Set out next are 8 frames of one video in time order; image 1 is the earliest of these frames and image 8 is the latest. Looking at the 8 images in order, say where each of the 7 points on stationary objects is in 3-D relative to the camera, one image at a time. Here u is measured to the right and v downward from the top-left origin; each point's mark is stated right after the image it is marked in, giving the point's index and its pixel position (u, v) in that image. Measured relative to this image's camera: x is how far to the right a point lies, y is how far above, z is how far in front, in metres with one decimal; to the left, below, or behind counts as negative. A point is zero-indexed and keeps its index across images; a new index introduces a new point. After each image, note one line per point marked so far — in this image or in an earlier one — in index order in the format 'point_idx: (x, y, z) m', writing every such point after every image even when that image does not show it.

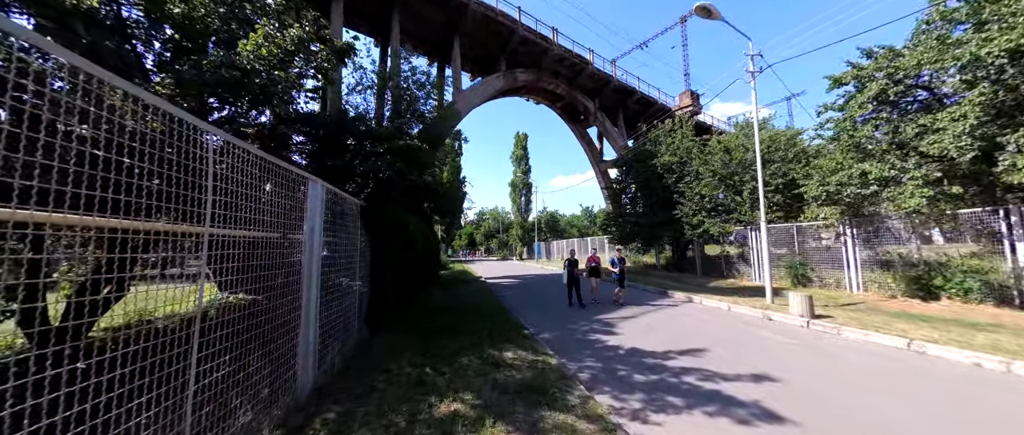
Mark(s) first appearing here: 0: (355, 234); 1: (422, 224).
0: (-2.7, -0.3, +6.0) m
1: (-2.9, -0.2, +10.9) m
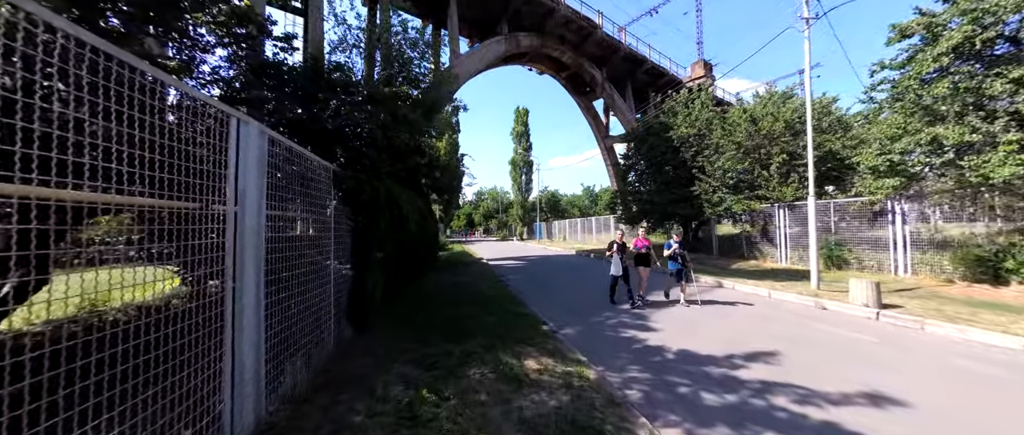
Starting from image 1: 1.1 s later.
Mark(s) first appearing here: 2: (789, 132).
0: (-2.5, +0.1, +4.6) m
1: (-2.7, +0.5, +9.5) m
2: (+11.3, +3.5, +13.9) m
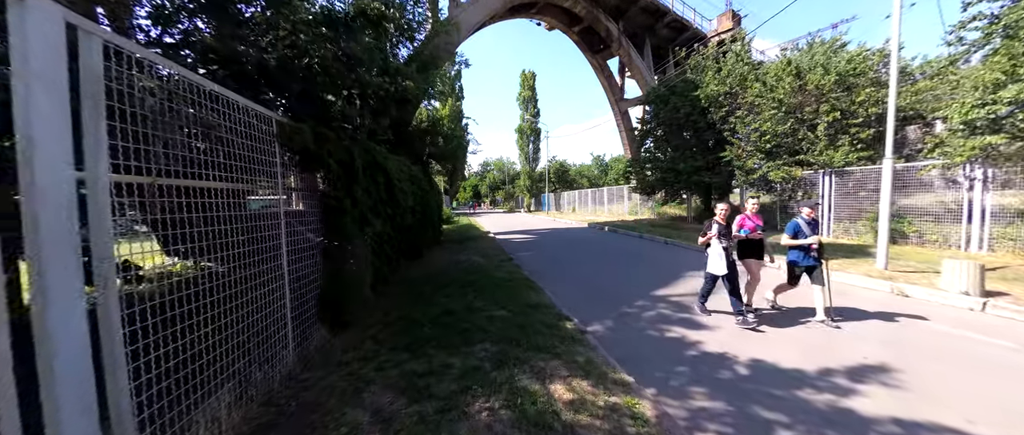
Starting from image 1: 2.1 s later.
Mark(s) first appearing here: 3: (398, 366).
0: (-2.3, +0.4, +3.4) m
1: (-2.4, +1.2, +8.2) m
2: (+11.6, +4.6, +12.1) m
3: (-1.1, -1.5, +3.4) m
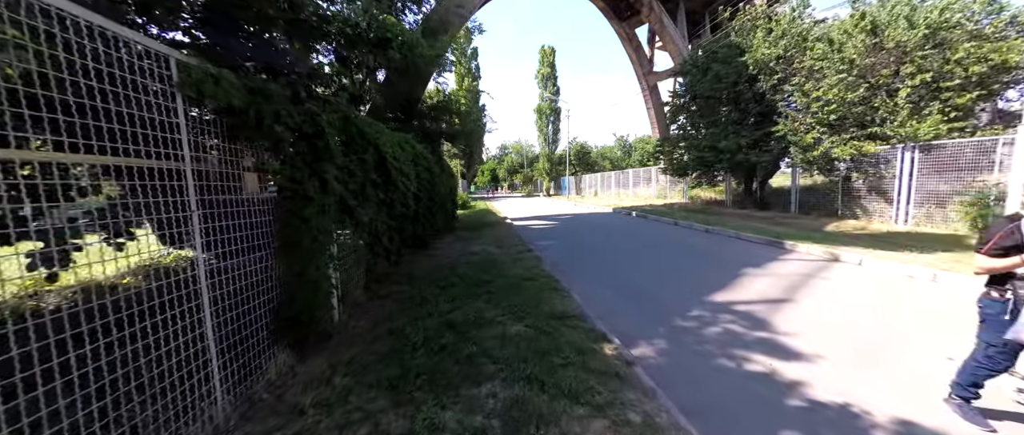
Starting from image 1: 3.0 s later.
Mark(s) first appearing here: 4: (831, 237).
0: (-2.2, +0.4, +2.3) m
1: (-2.0, +1.5, +7.1) m
2: (+12.2, +5.1, +10.1) m
3: (-1.0, -1.4, +2.4) m
4: (+8.7, -0.5, +9.4) m
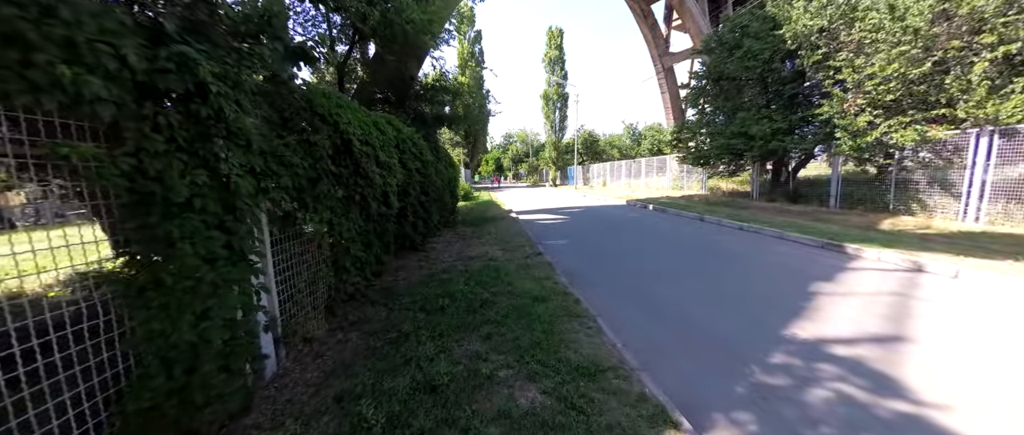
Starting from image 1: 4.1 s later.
0: (-2.1, +0.3, +1.0) m
1: (-1.9, +1.5, +5.8) m
2: (+12.3, +5.2, +8.5) m
3: (-0.9, -1.5, +1.2) m
4: (+8.8, -0.4, +8.0) m
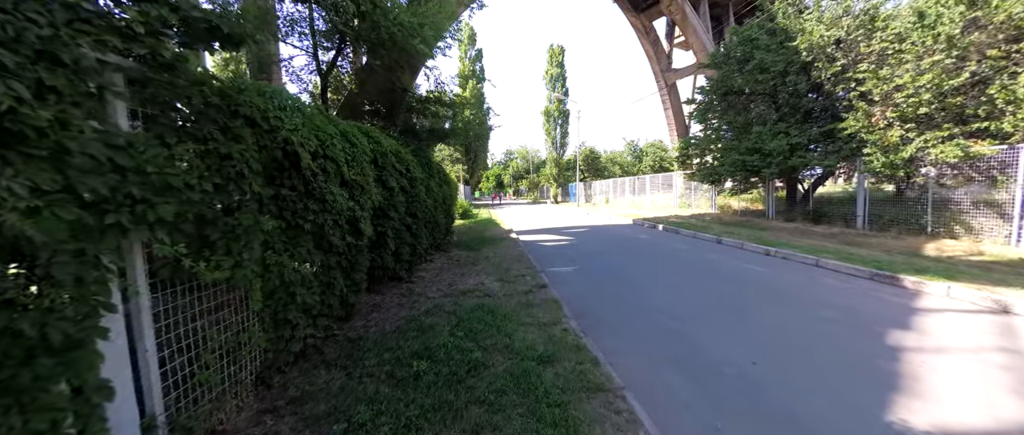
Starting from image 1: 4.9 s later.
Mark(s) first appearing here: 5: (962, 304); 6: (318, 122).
0: (-2.1, +0.1, +0.1) m
1: (-1.9, +1.1, +4.9) m
2: (+12.3, +4.6, +7.8) m
3: (-1.0, -1.7, +0.2) m
4: (+8.8, -1.0, +7.0) m
5: (+6.6, -1.2, +5.1) m
6: (-1.9, +0.9, +3.3) m
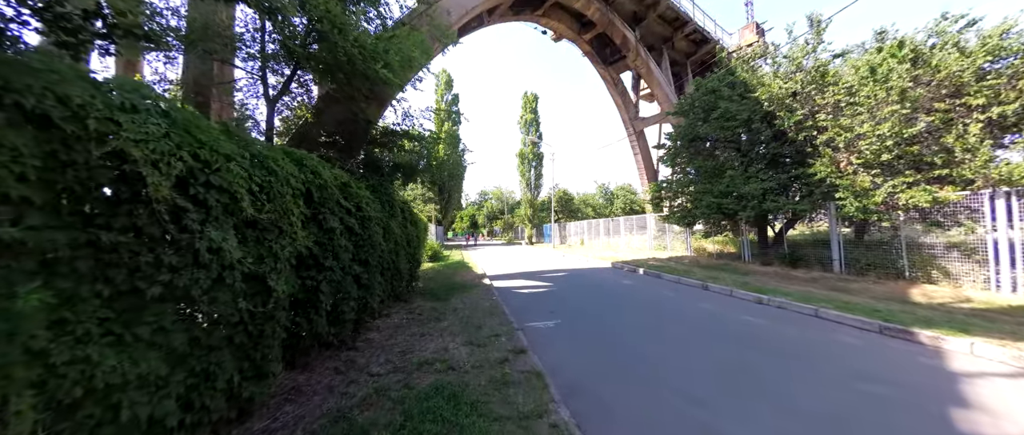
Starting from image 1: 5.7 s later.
0: (-2.1, +0.1, -0.9) m
1: (-2.2, +0.5, +4.0) m
2: (+11.7, +3.6, +8.3) m
3: (-0.9, -1.7, -1.0) m
4: (+8.3, -1.8, +6.6) m
5: (+6.2, -1.9, +4.5) m
6: (-2.1, +0.5, +2.4) m
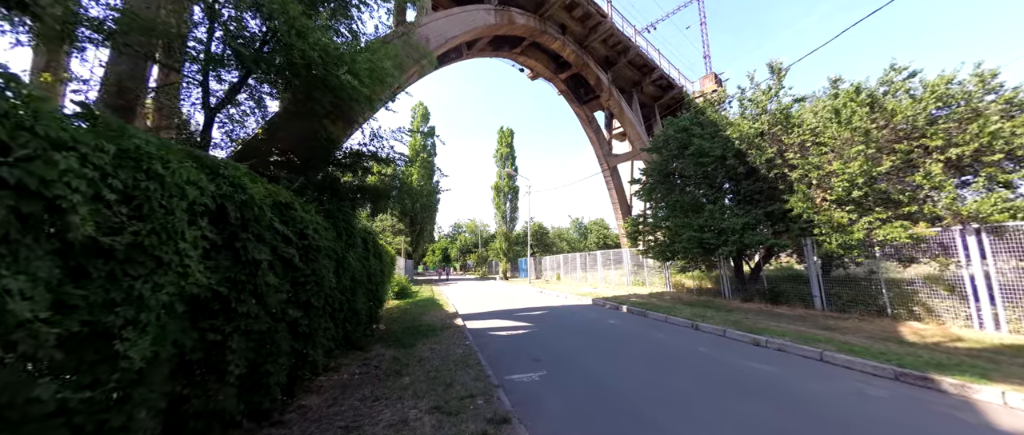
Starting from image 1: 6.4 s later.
0: (-1.8, +0.4, -1.8) m
1: (-2.3, +0.3, +3.0) m
2: (+11.3, +2.7, +8.7) m
3: (-0.7, -1.5, -2.0) m
4: (+7.9, -2.5, +6.2) m
5: (+6.0, -2.3, +3.9) m
6: (-2.1, +0.5, +1.5) m
